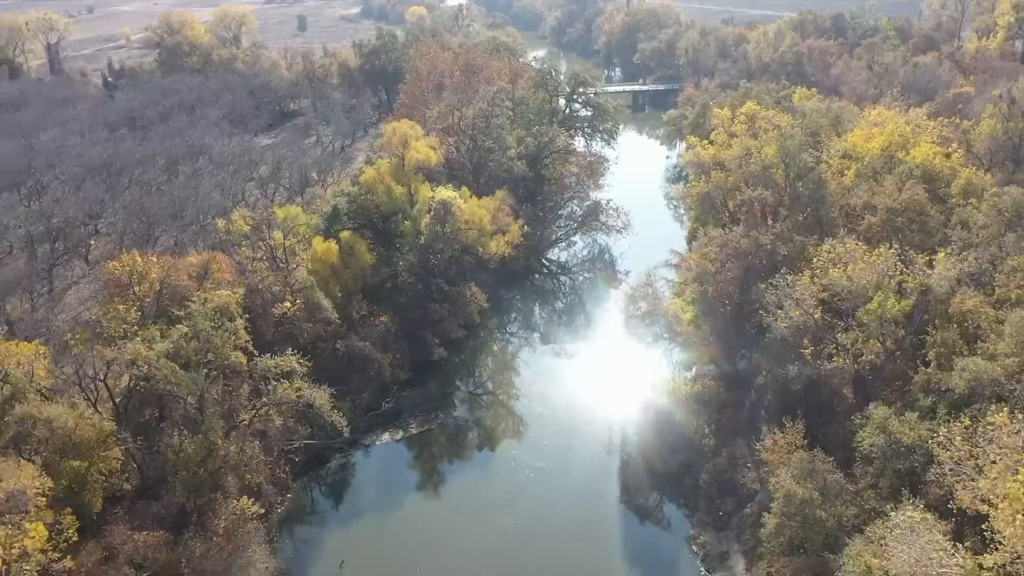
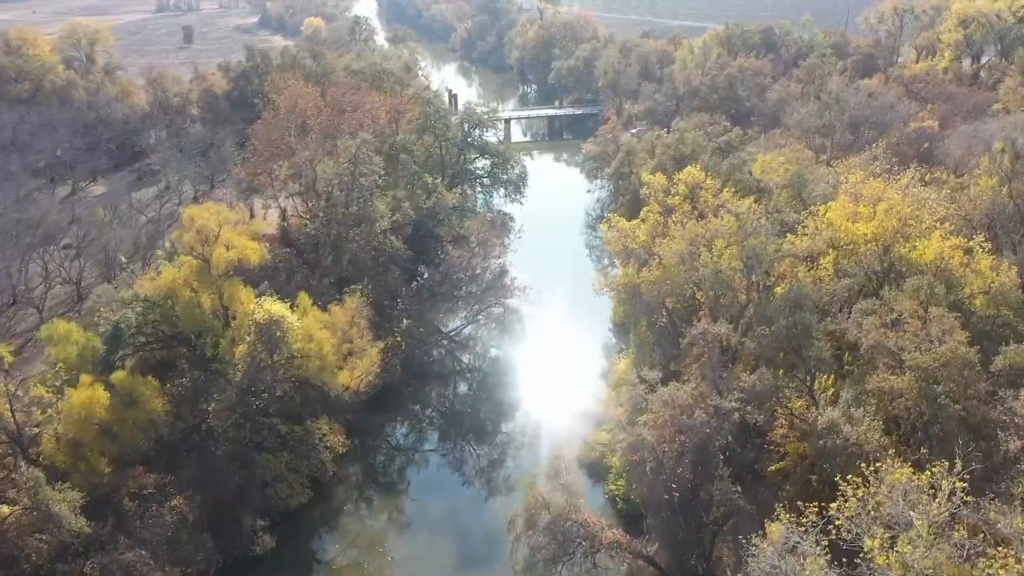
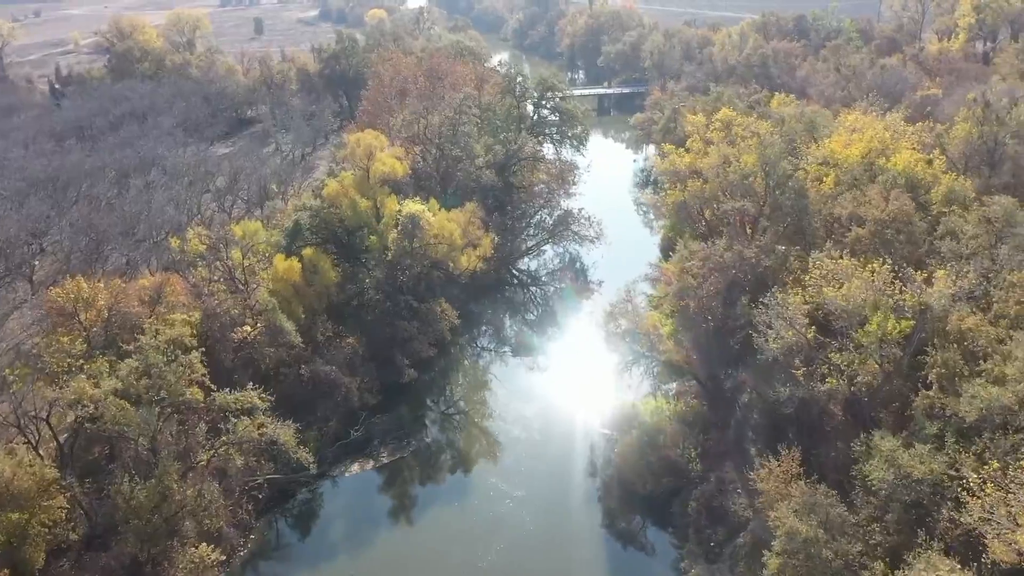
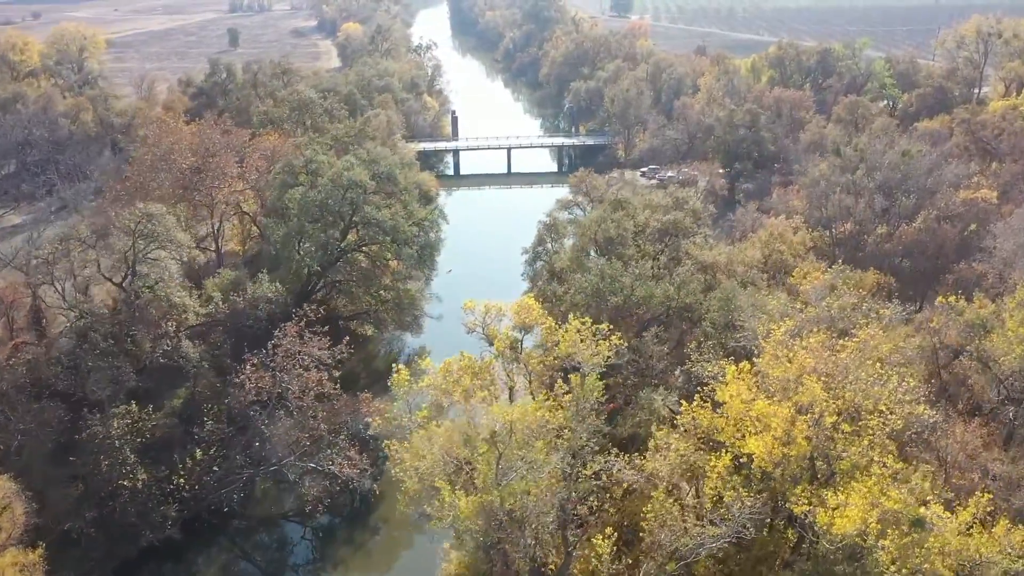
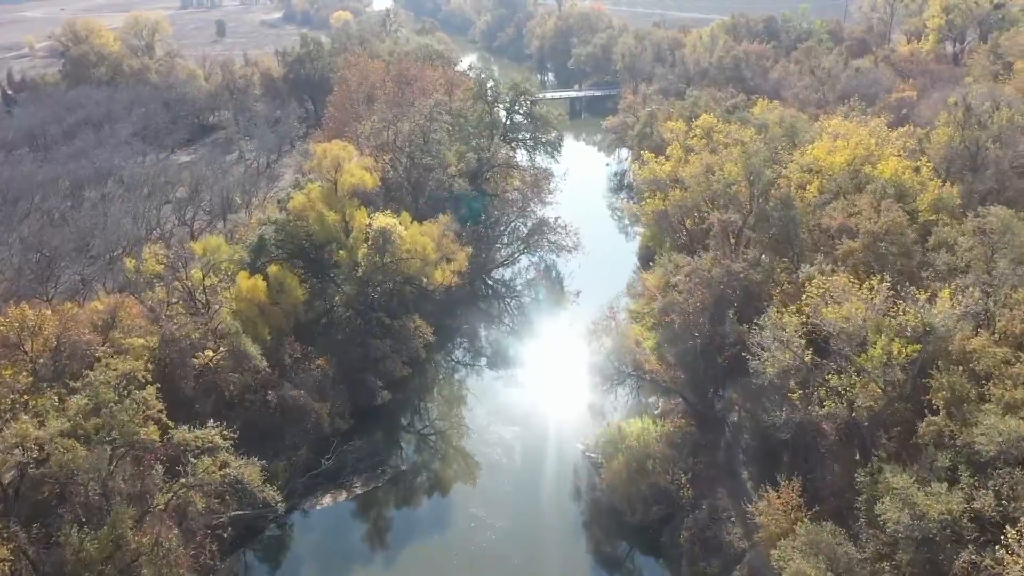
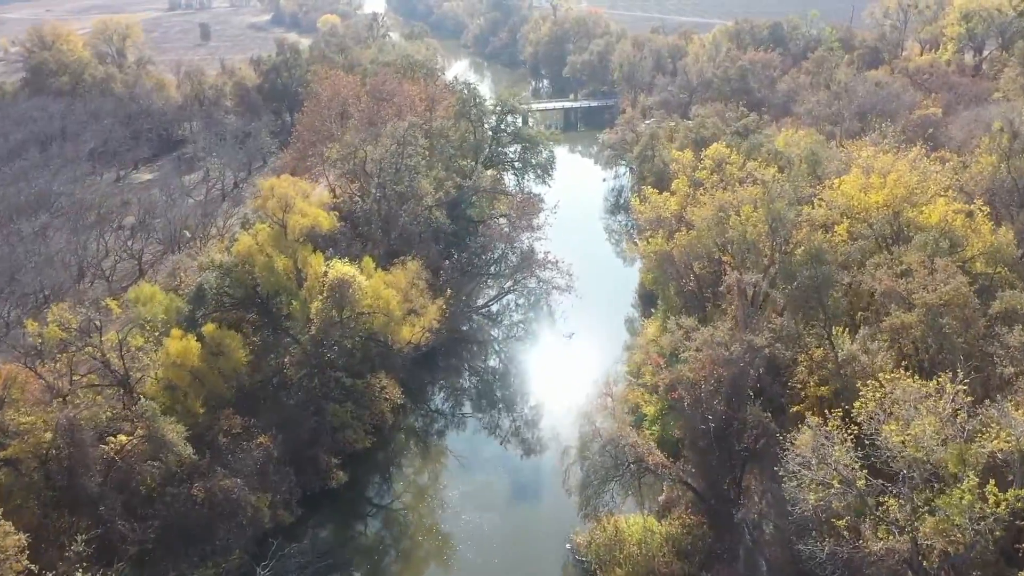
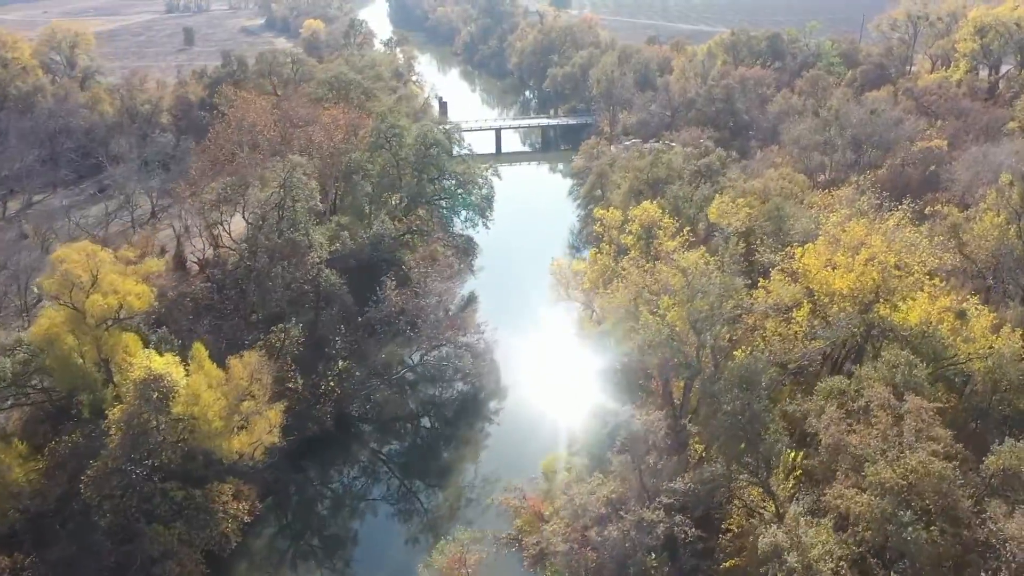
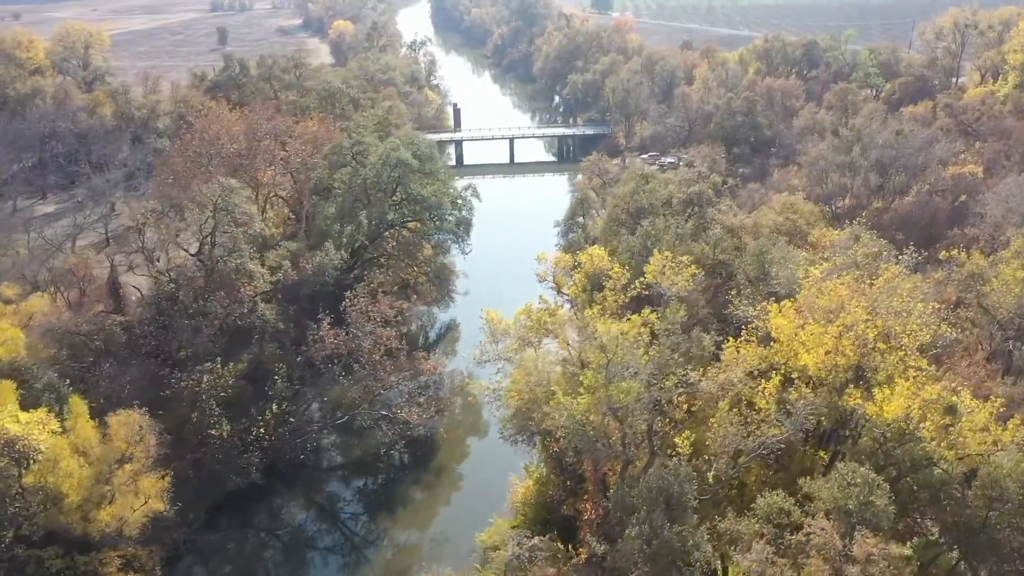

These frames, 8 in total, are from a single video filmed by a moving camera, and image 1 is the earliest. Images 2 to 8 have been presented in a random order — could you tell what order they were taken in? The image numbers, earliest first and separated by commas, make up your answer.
3, 5, 6, 2, 7, 8, 4
